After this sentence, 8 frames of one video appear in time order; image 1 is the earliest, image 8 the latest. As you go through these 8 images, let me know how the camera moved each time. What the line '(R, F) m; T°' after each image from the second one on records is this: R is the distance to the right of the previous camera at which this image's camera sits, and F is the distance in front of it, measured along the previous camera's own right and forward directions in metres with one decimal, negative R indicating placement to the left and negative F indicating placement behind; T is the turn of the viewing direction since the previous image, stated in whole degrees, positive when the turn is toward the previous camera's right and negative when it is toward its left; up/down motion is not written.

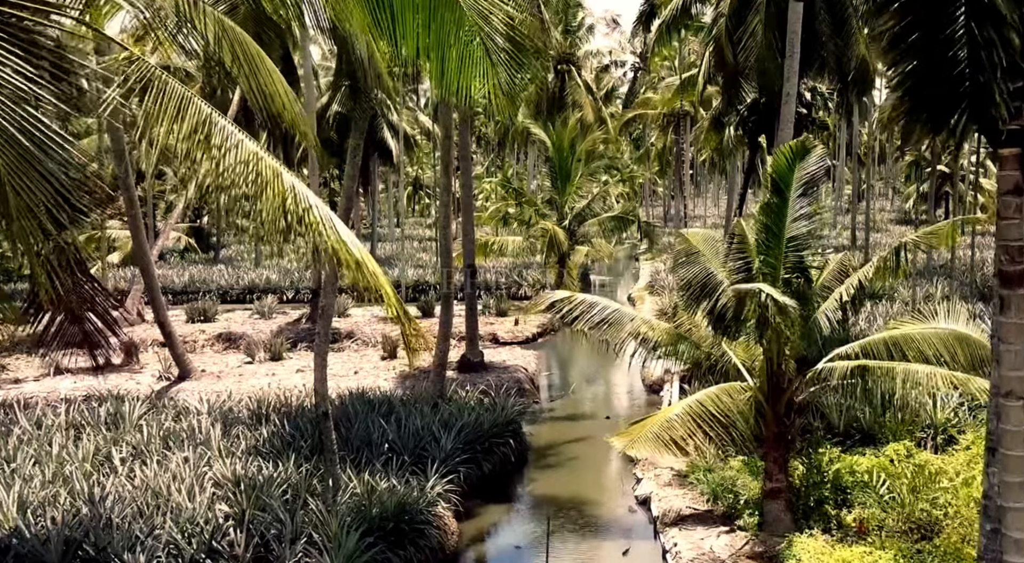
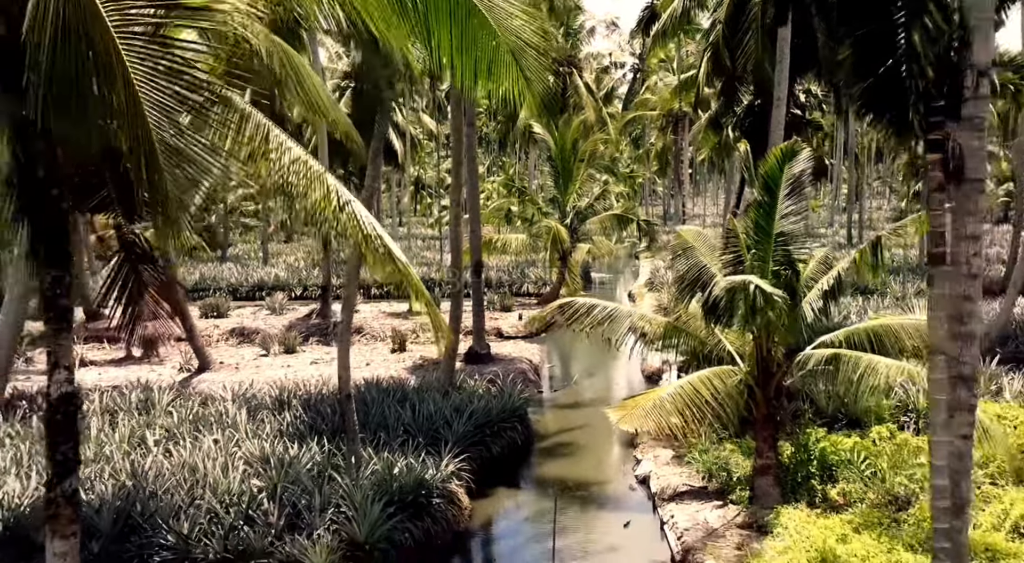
(-0.1, -0.7) m; 0°
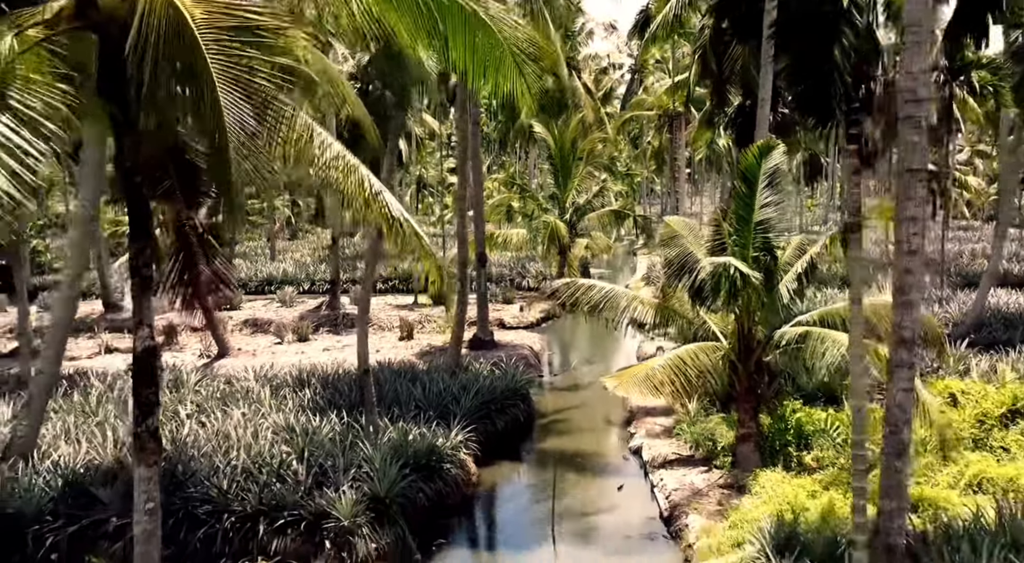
(0.0, -0.9) m; 0°
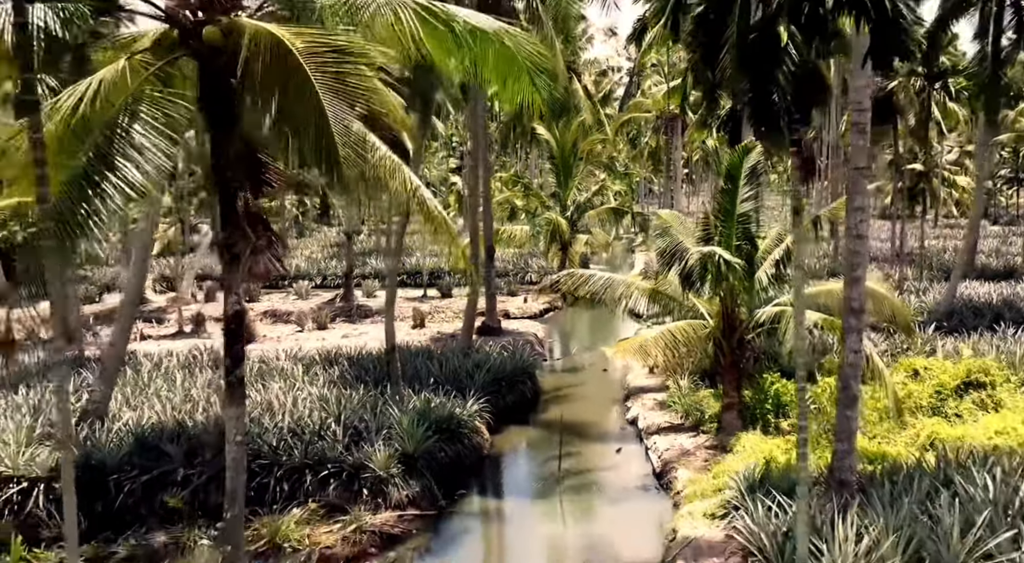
(-0.1, -1.3) m; 0°
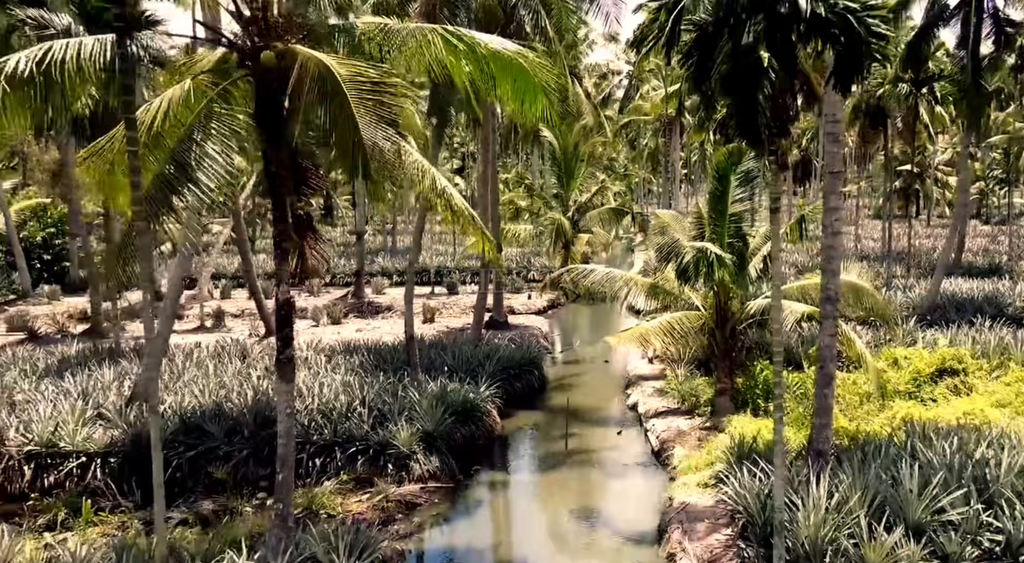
(-0.1, -0.9) m; 0°
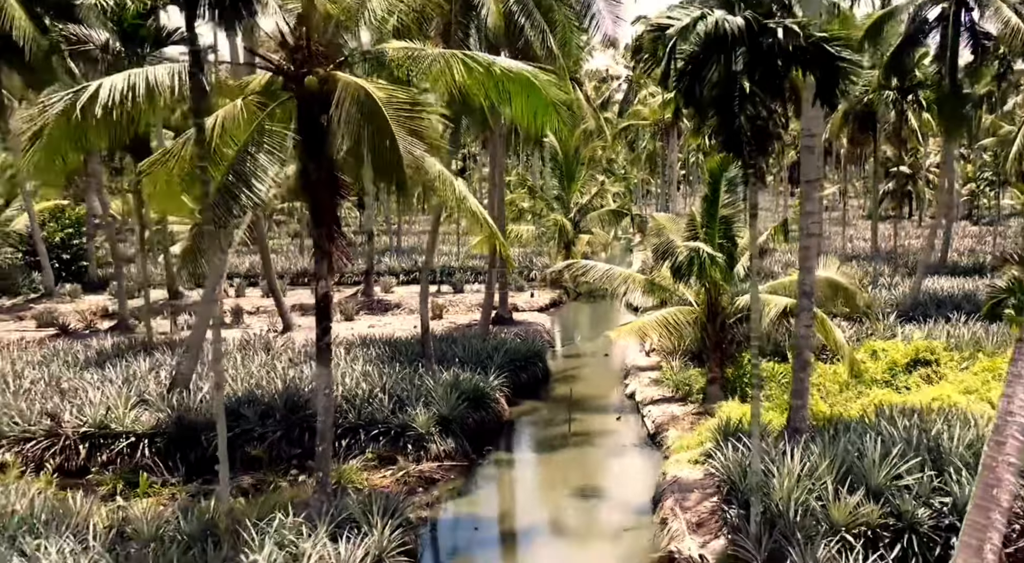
(-0.1, -1.0) m; 0°
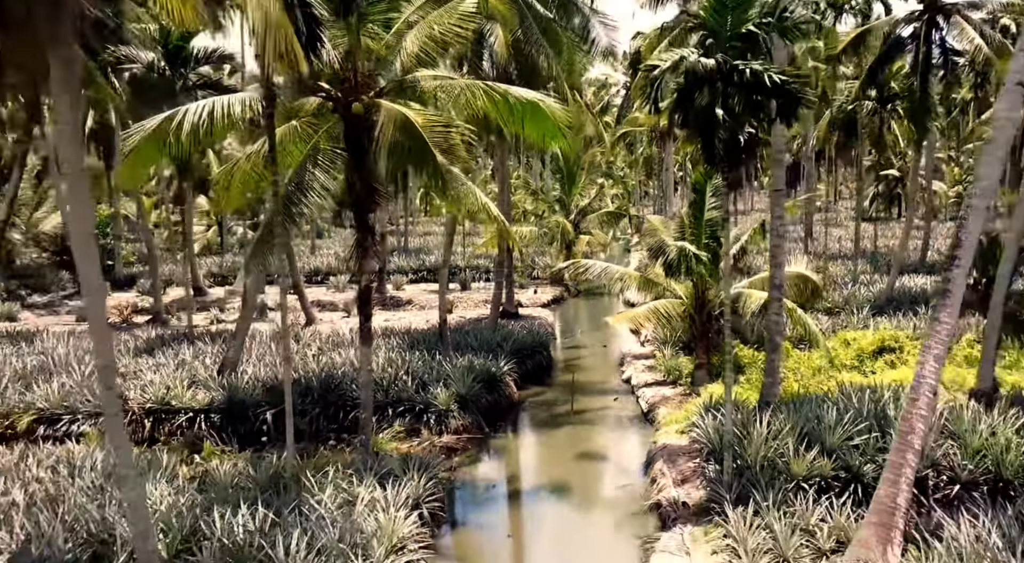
(-0.2, -1.6) m; 0°
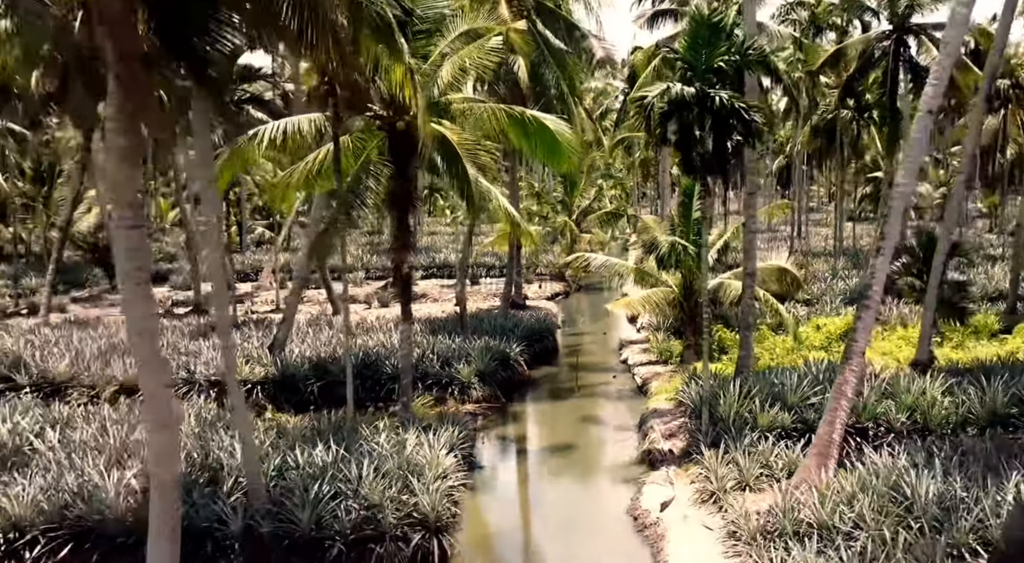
(-0.2, -2.1) m; 0°
